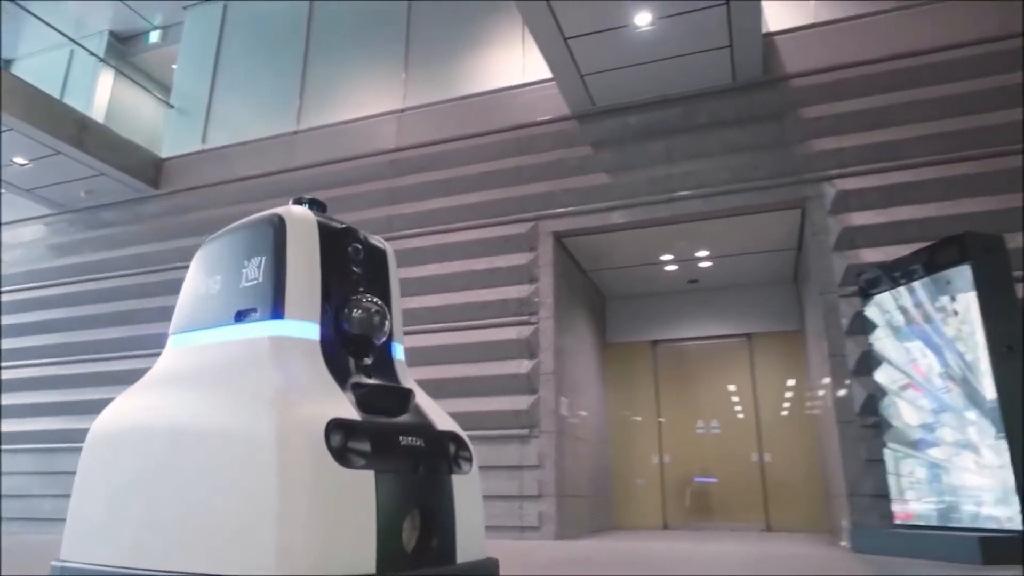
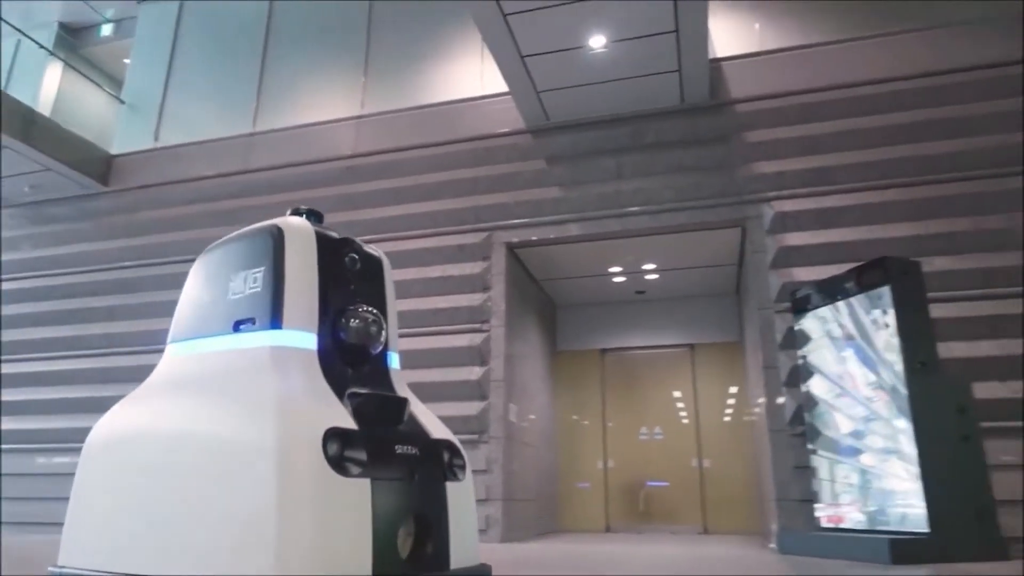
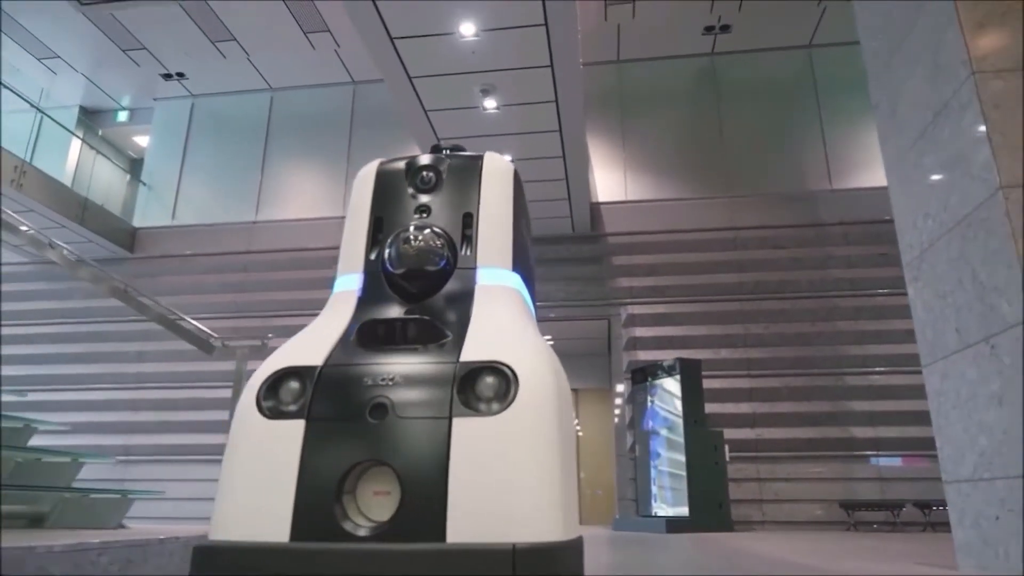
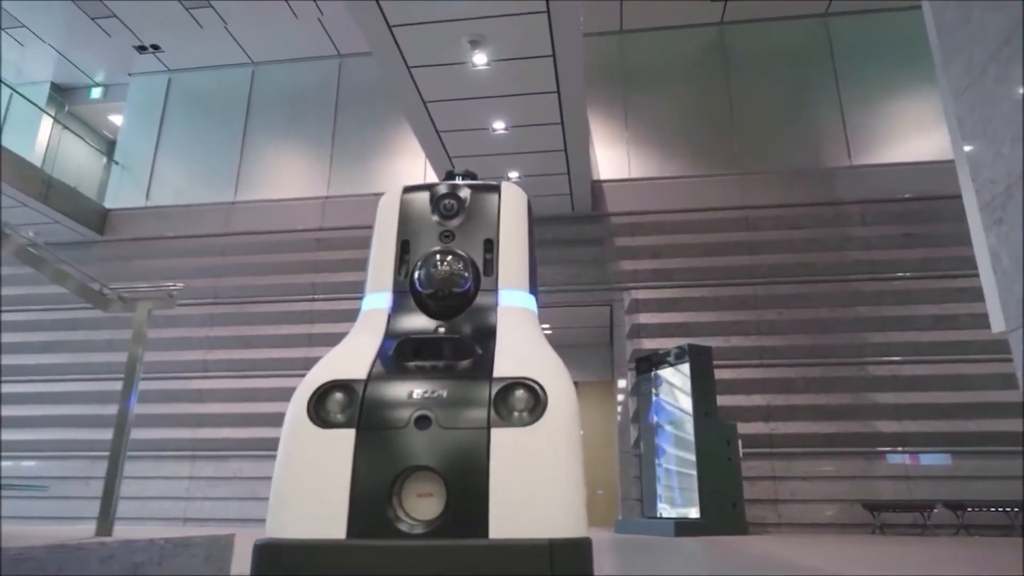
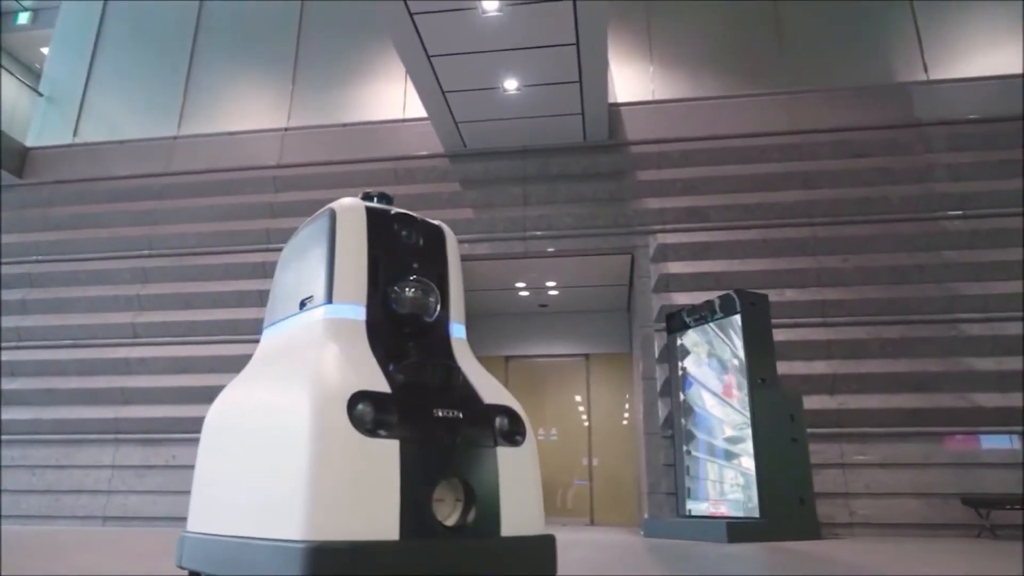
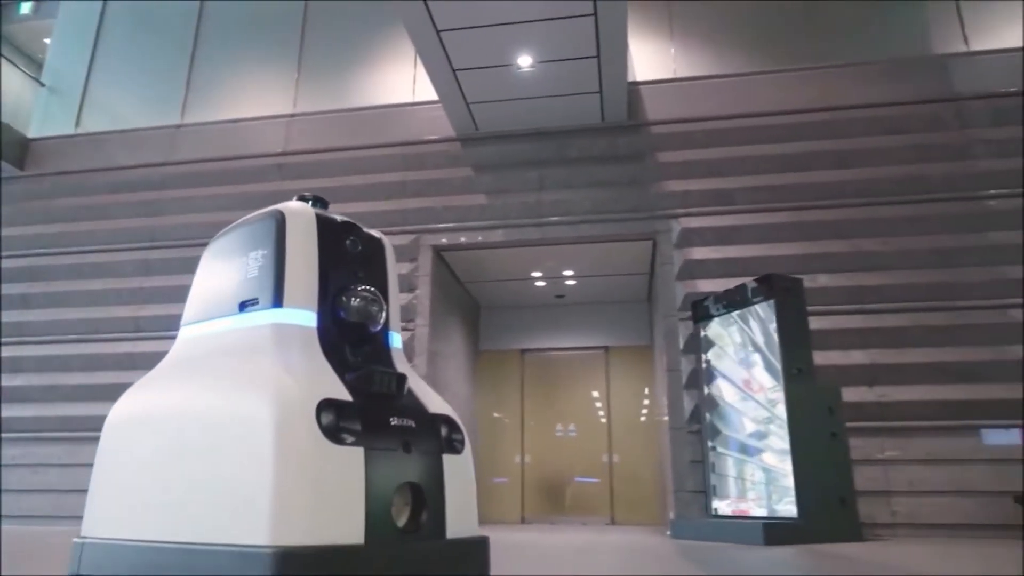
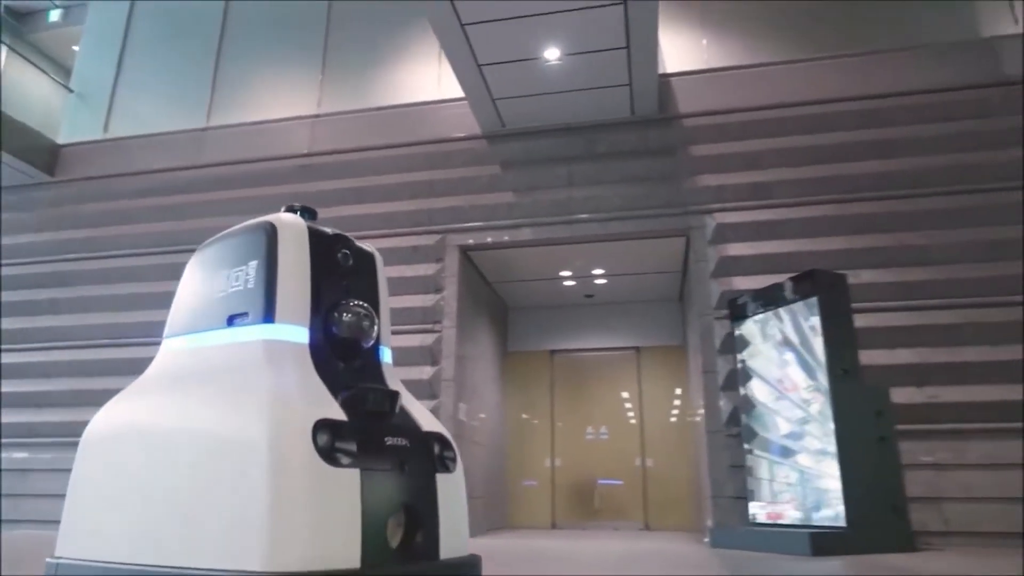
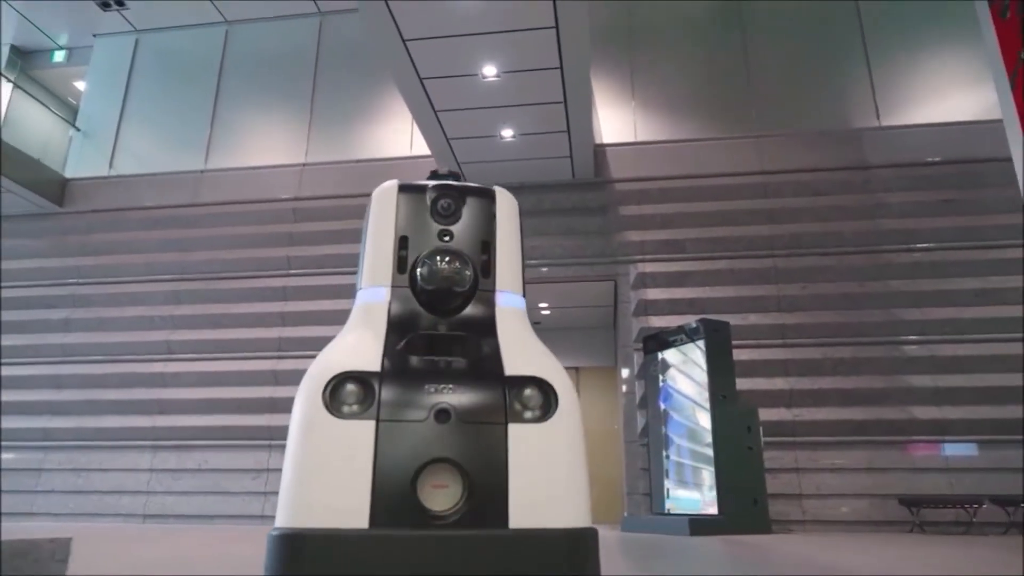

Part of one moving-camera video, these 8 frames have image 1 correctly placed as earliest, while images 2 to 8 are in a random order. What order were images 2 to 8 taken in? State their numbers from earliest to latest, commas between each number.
2, 7, 6, 5, 8, 4, 3
